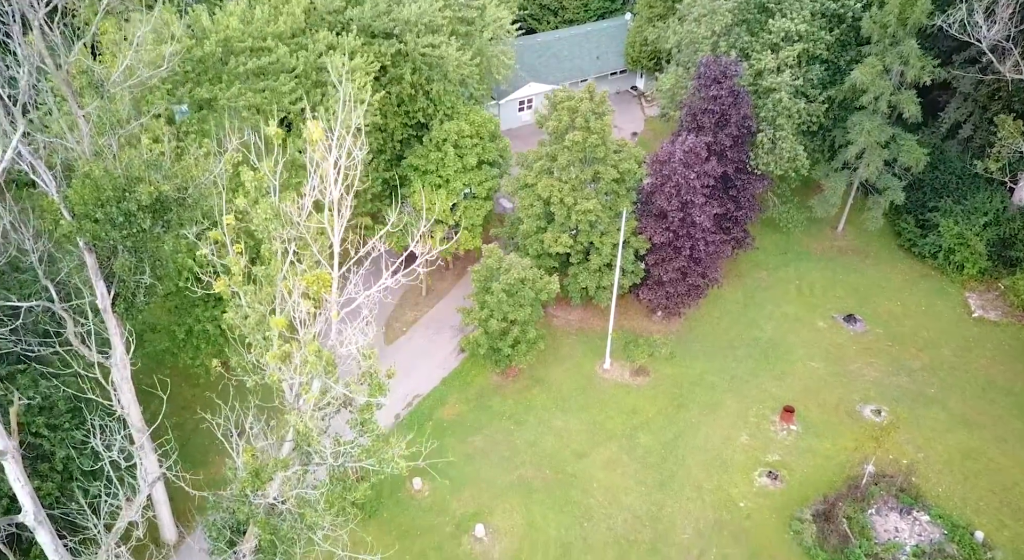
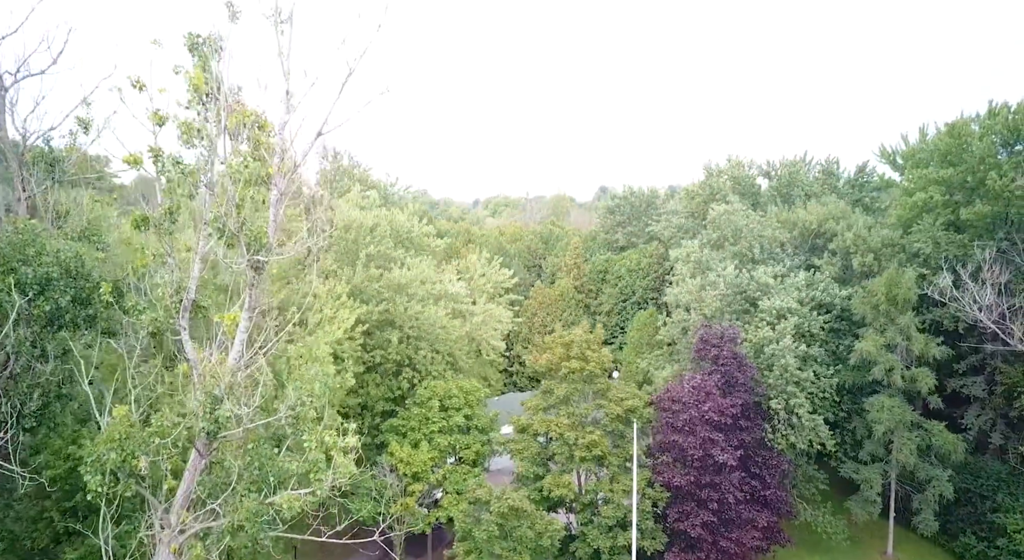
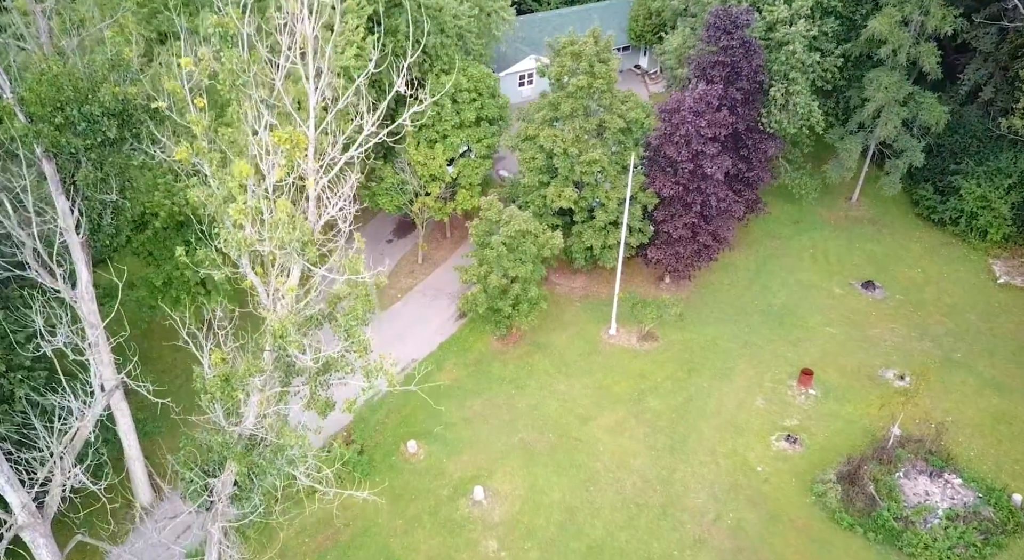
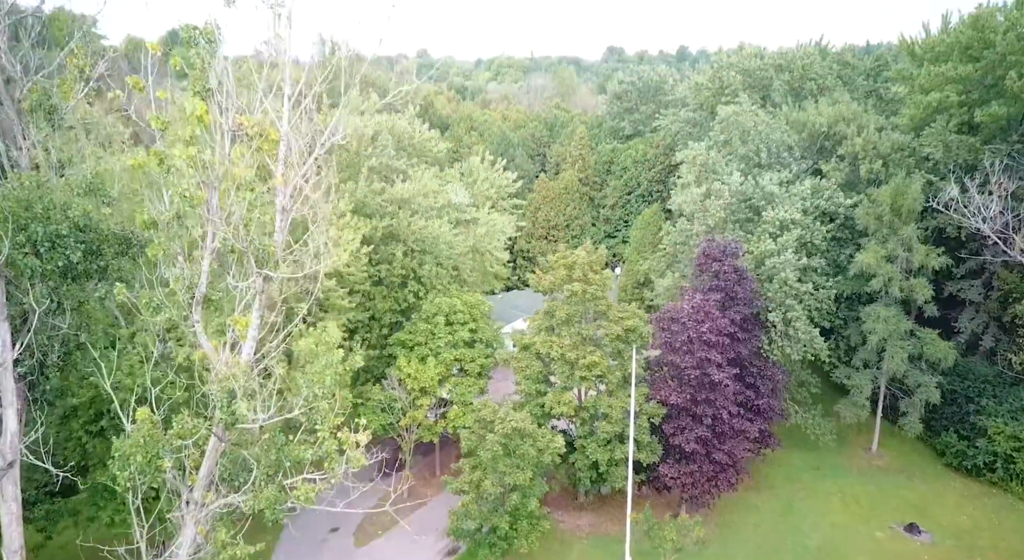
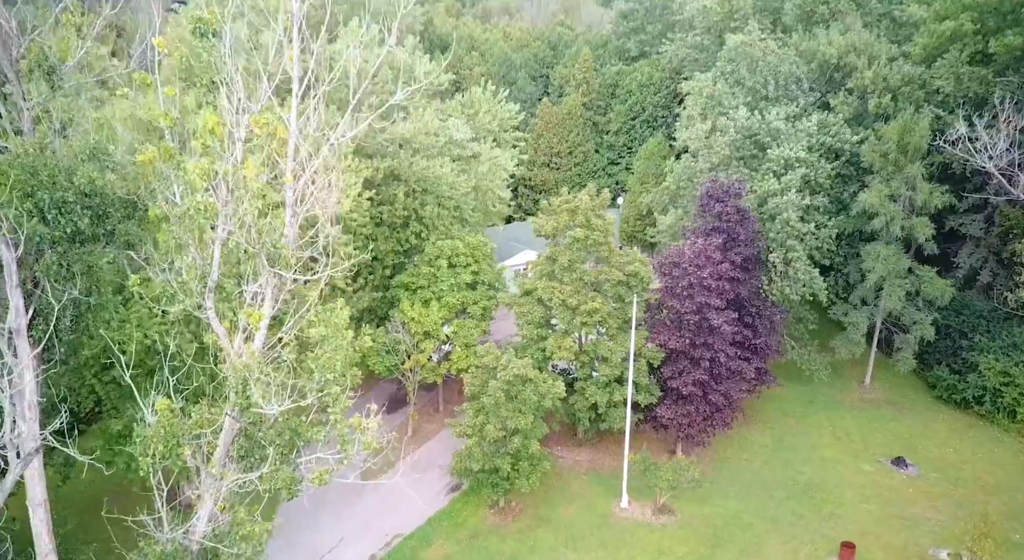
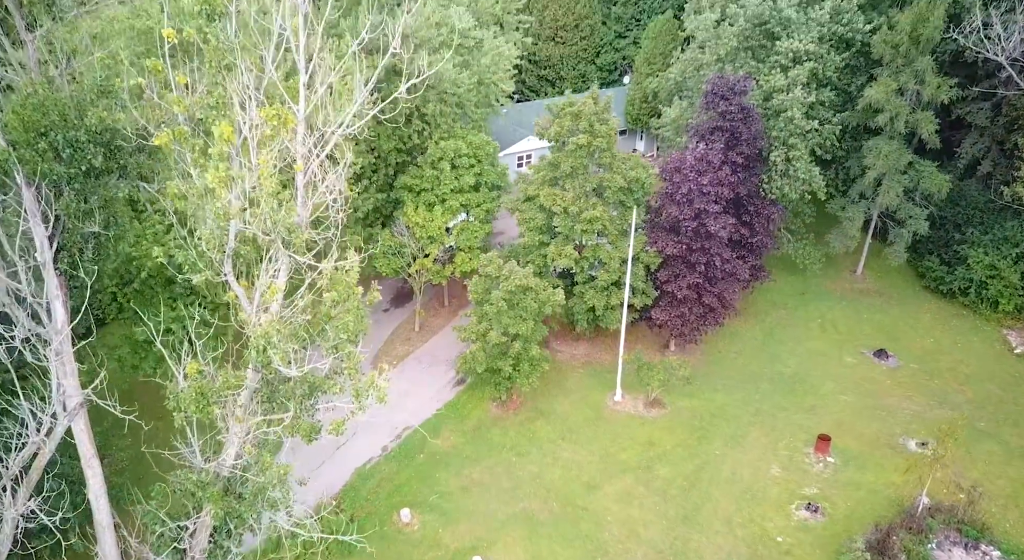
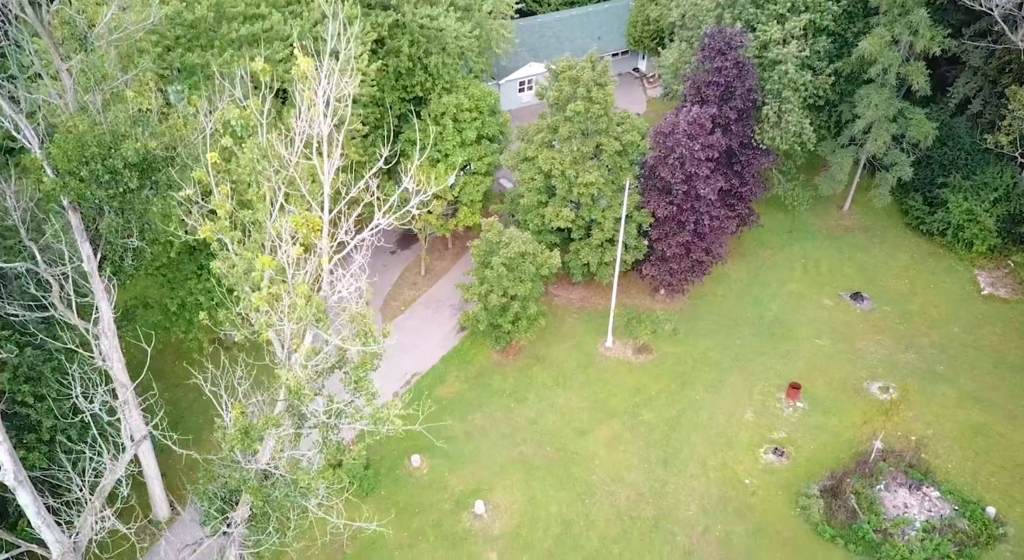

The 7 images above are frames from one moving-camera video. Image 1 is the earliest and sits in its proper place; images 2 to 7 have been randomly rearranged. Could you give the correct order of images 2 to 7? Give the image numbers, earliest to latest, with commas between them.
7, 3, 6, 5, 4, 2
